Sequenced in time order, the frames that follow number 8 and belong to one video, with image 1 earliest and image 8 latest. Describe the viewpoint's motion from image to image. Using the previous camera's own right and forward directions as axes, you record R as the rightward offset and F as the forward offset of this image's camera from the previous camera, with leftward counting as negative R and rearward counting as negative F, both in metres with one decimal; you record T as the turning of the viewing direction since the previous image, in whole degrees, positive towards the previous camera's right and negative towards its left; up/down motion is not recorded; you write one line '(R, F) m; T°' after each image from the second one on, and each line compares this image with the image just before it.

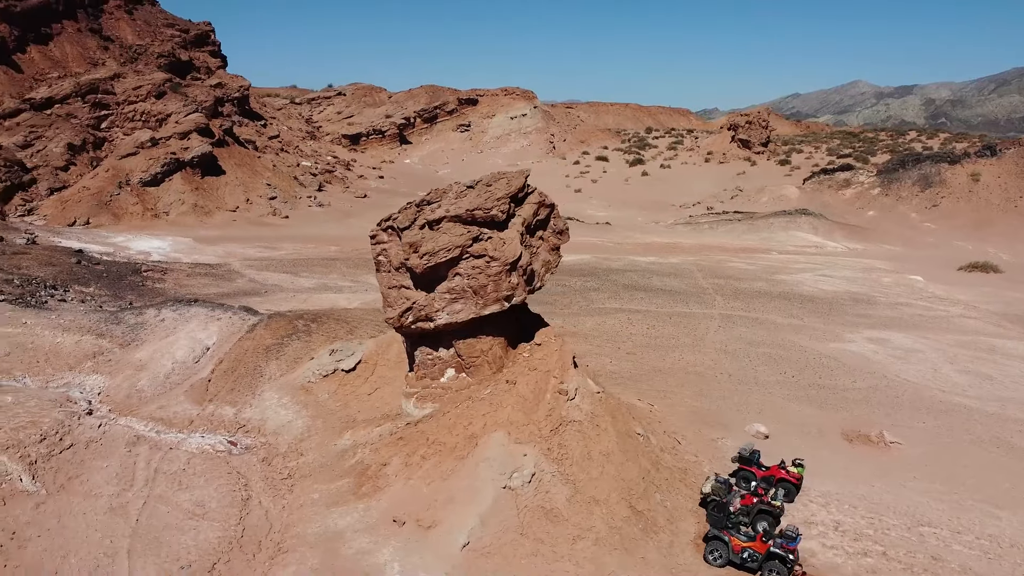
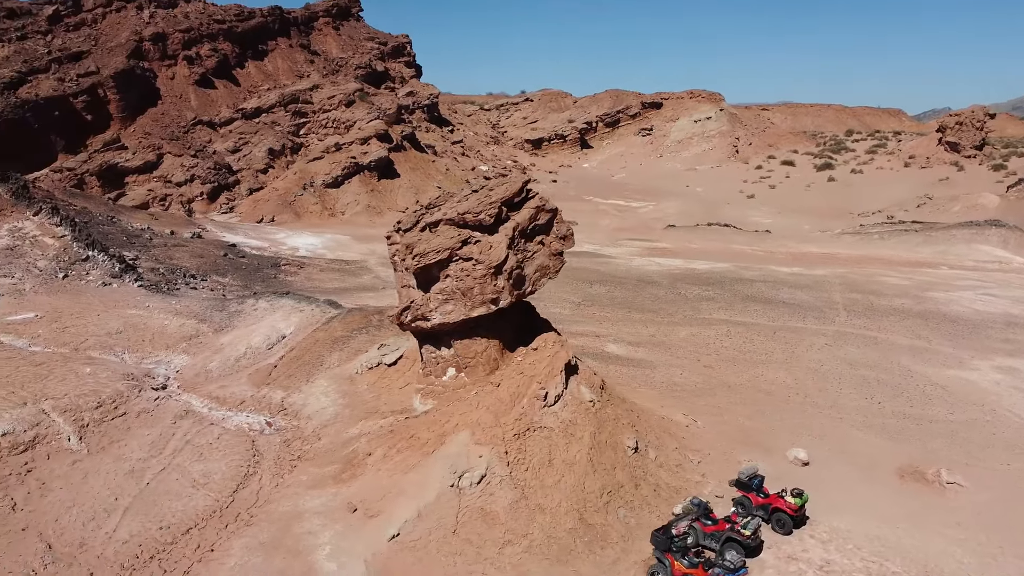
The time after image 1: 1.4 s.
(+2.1, +0.2) m; -14°
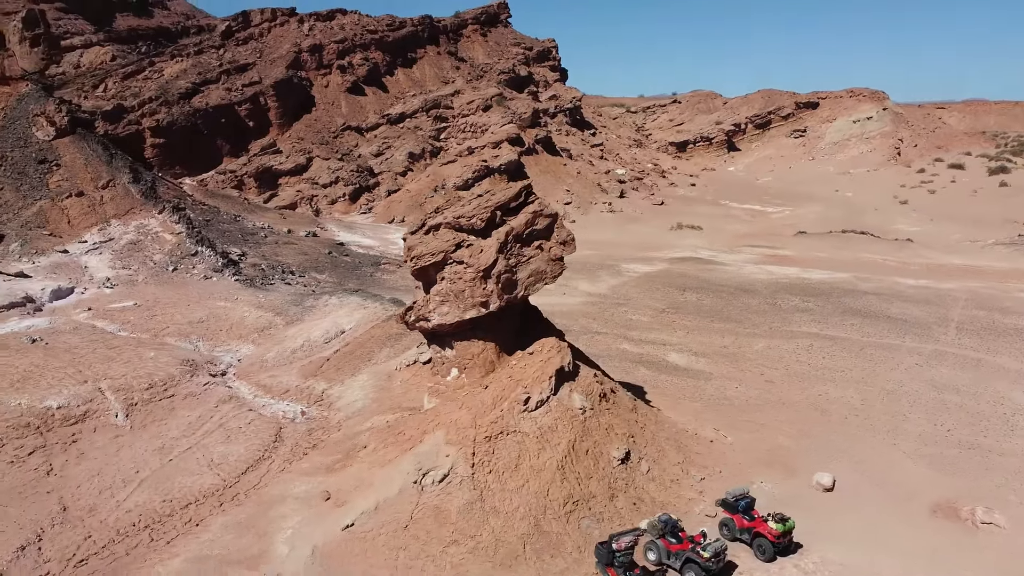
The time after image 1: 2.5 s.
(+1.7, +0.1) m; -11°
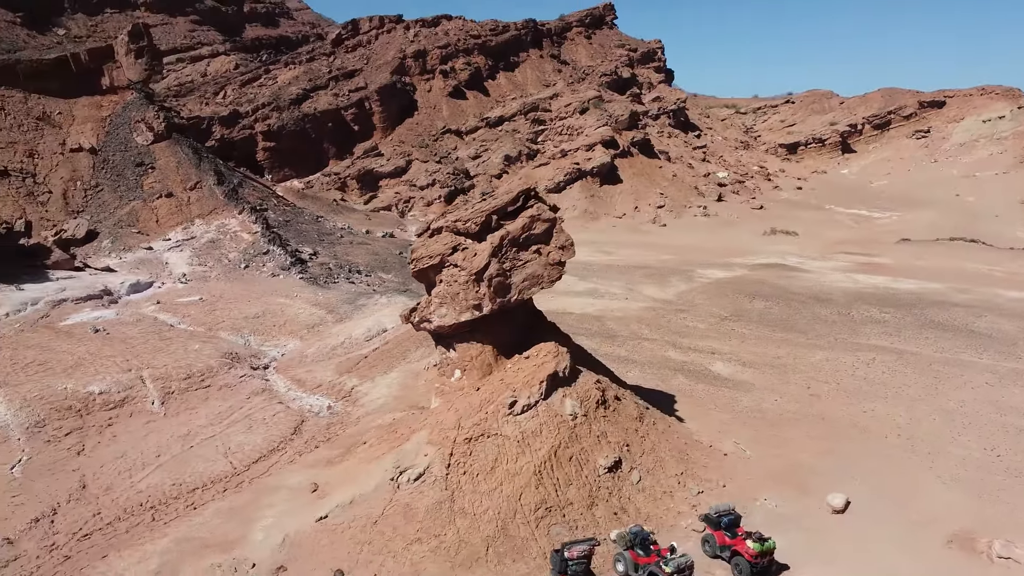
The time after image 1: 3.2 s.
(+1.2, 0.0) m; -8°
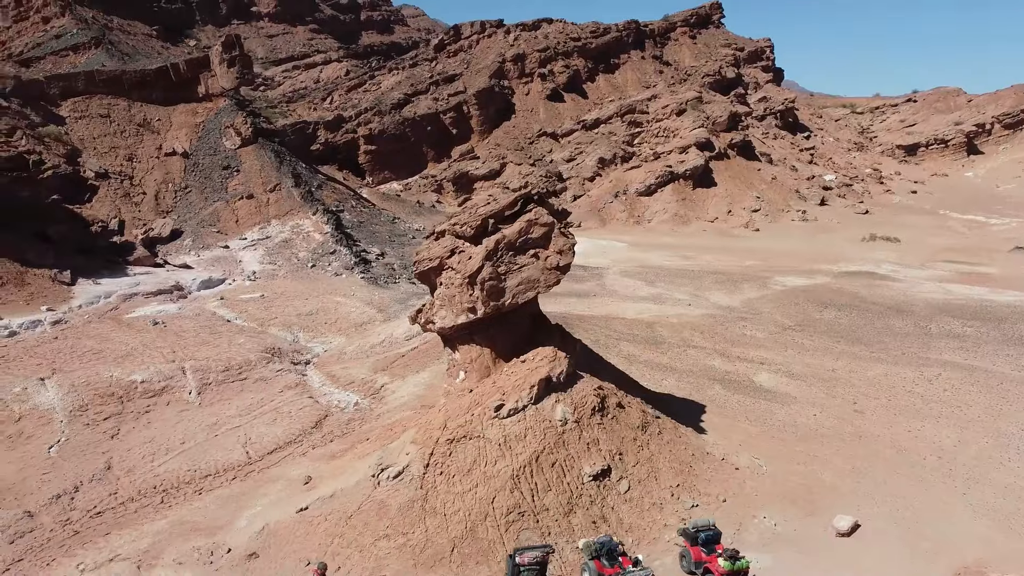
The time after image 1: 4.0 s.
(+1.2, +0.1) m; -8°
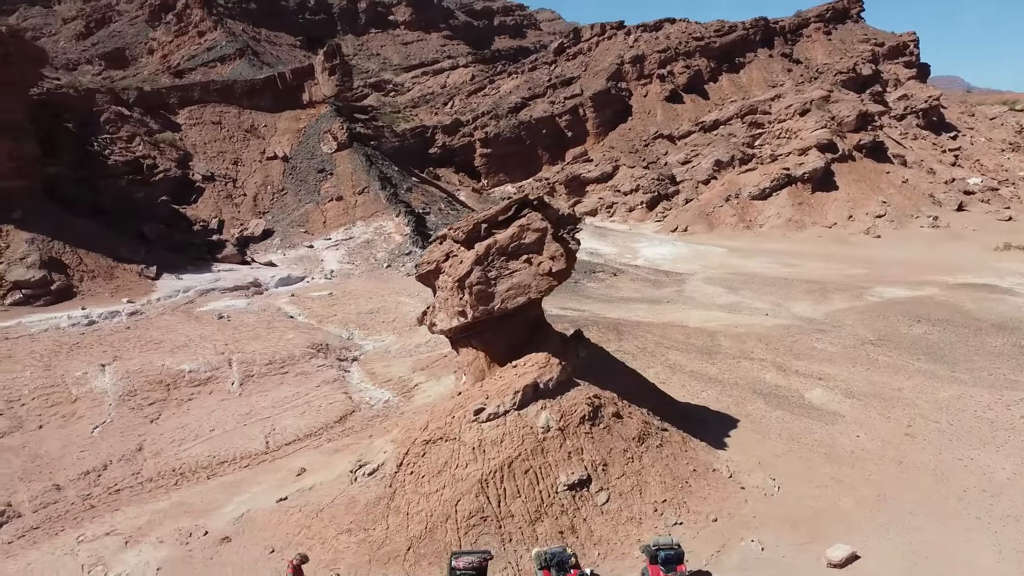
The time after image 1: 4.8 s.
(+1.5, +0.1) m; -9°
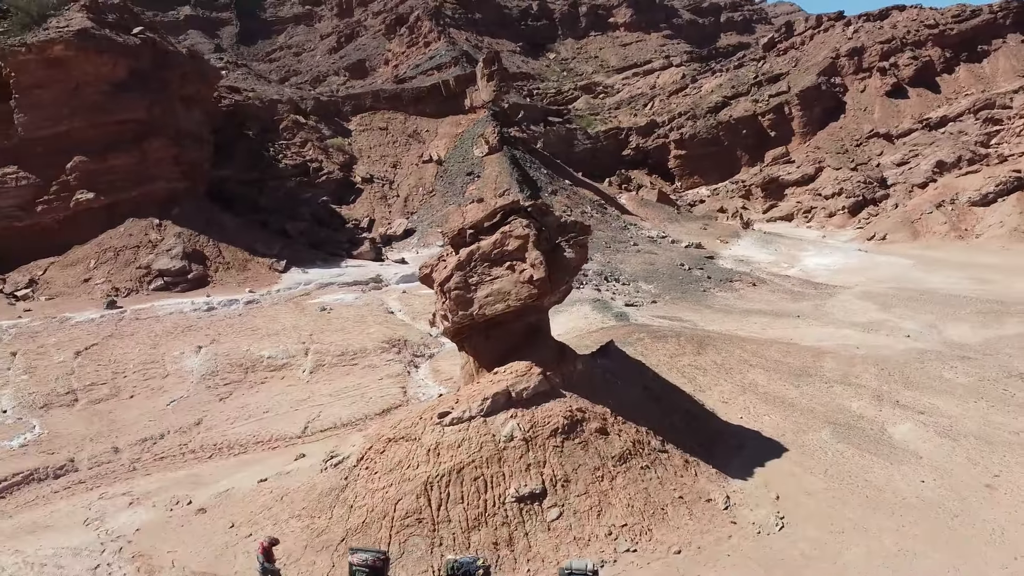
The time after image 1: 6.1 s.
(+2.6, +0.4) m; -16°
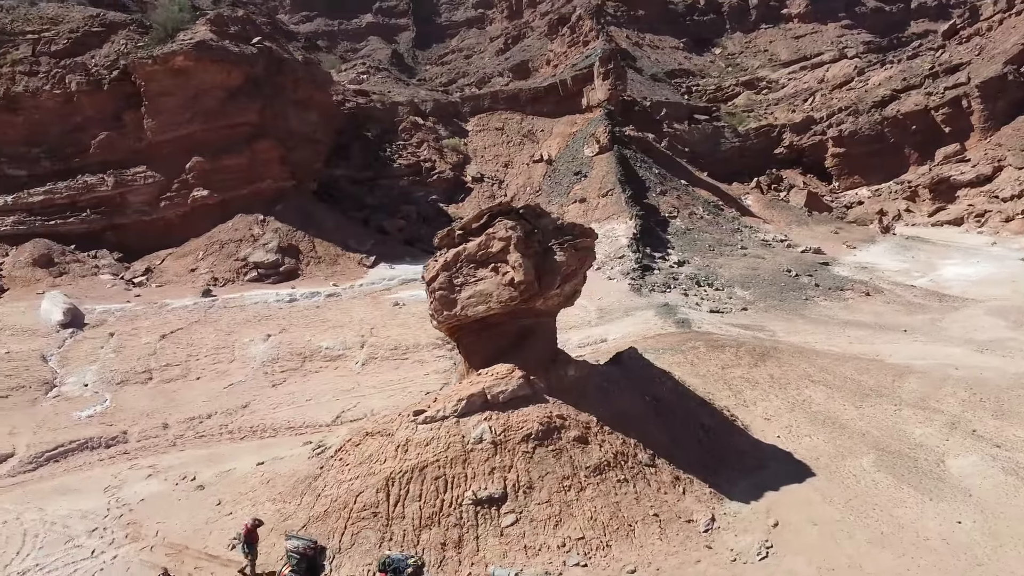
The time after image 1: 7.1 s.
(+1.9, +0.3) m; -12°
